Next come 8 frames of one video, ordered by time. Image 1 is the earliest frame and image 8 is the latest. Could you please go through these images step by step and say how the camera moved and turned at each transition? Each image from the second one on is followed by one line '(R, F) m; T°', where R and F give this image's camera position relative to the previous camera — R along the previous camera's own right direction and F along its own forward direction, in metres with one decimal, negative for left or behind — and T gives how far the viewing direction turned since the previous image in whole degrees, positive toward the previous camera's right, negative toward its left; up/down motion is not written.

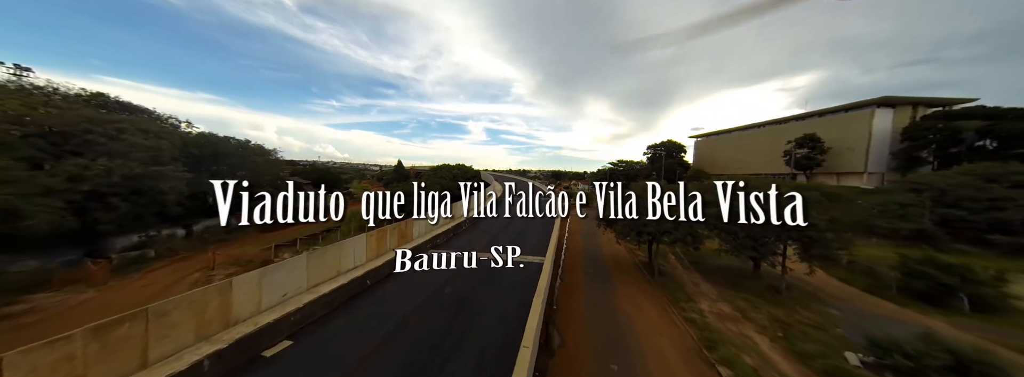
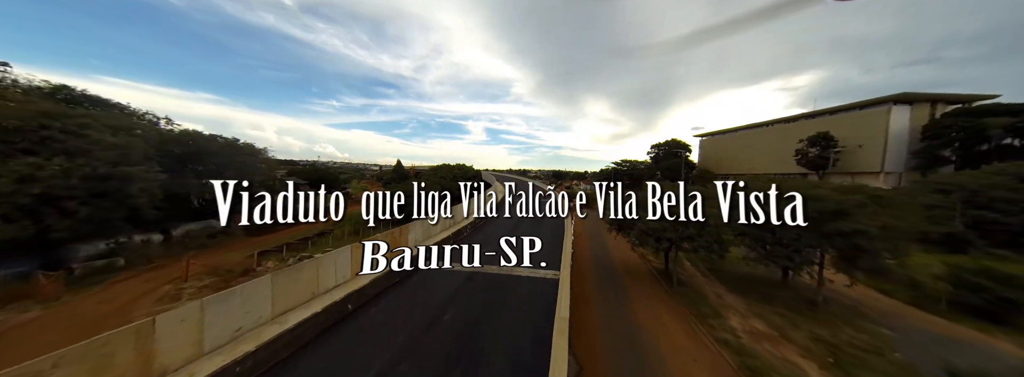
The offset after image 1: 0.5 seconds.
(-0.3, +1.3) m; 0°
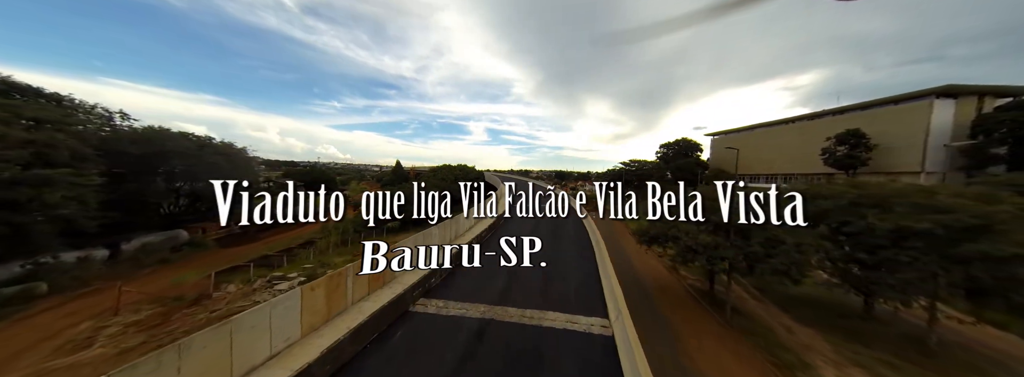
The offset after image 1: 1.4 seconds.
(-0.7, +2.7) m; 0°
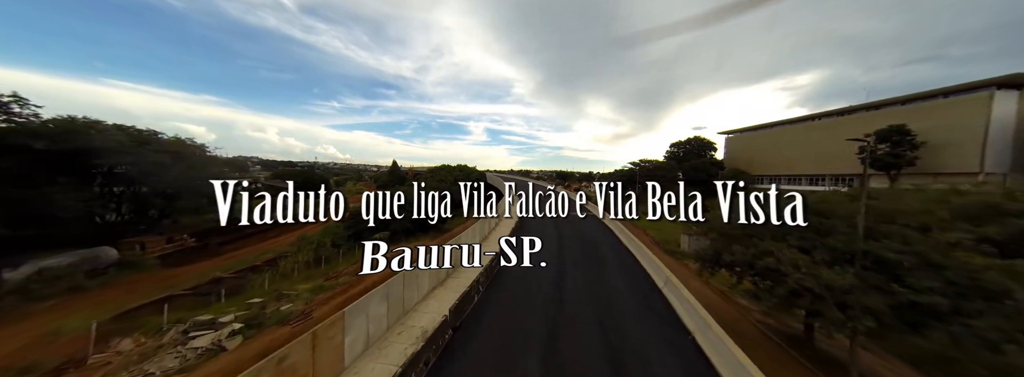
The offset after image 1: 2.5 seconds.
(-0.8, +3.7) m; 0°
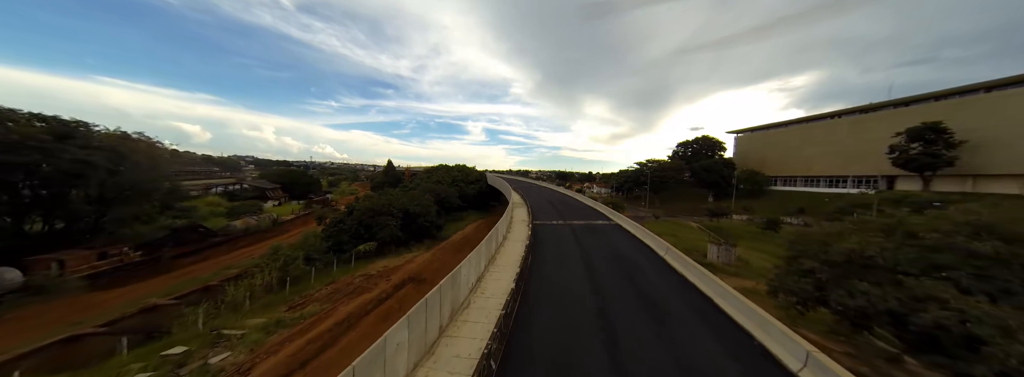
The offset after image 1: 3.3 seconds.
(-0.7, +2.9) m; 0°
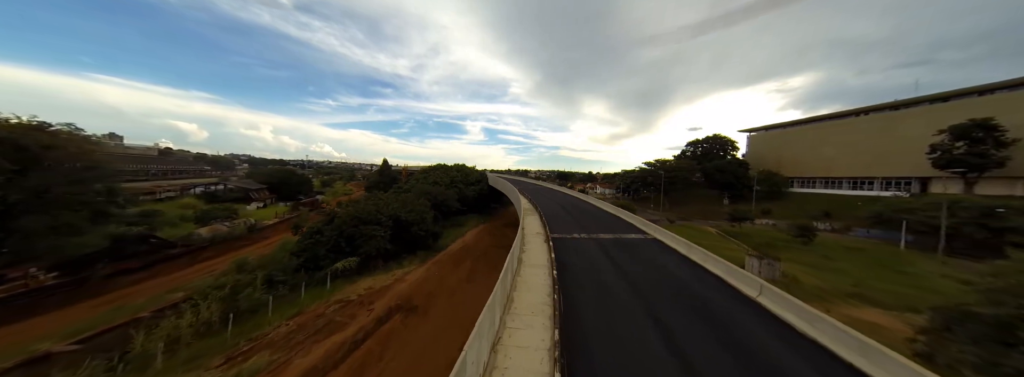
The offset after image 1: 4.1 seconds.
(-0.8, +3.1) m; 0°
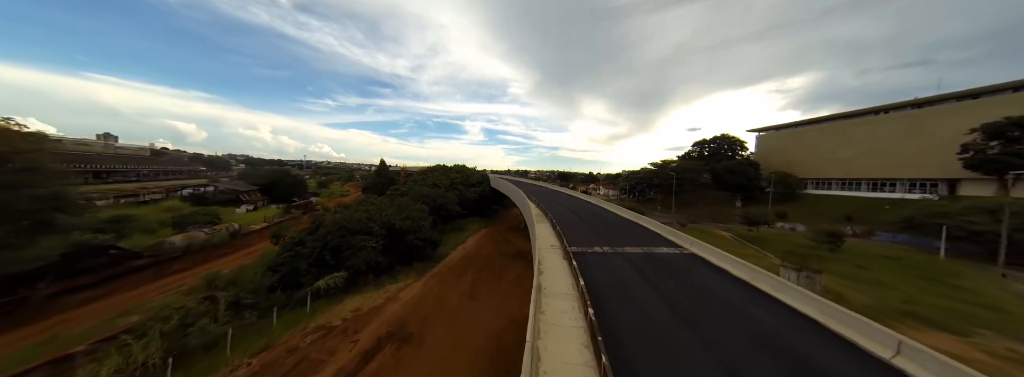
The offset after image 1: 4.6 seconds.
(-0.6, +2.0) m; 0°
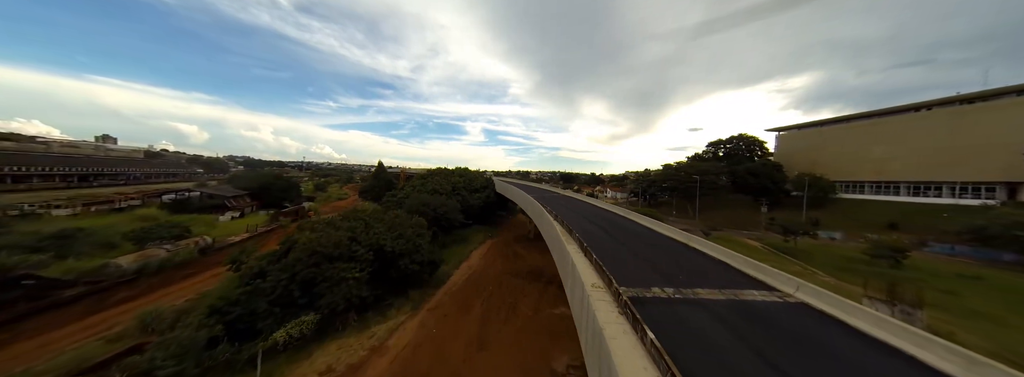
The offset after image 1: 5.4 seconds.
(-1.0, +3.2) m; 0°
